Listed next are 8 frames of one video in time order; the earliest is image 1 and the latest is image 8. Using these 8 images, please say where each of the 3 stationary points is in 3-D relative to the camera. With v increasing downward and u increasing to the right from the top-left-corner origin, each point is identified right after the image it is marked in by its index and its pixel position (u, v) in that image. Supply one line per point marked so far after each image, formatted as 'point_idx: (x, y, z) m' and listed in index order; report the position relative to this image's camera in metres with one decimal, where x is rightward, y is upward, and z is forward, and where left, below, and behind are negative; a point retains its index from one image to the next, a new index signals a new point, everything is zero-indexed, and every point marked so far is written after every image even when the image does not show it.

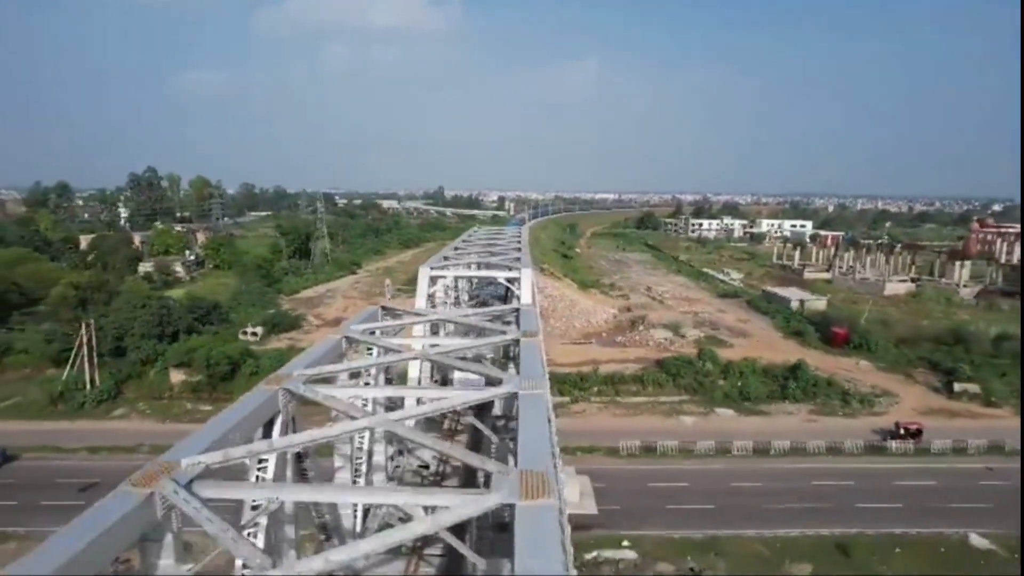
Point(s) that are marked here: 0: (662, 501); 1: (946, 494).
0: (+3.5, -4.8, +16.4) m
1: (+10.3, -4.8, +16.7) m
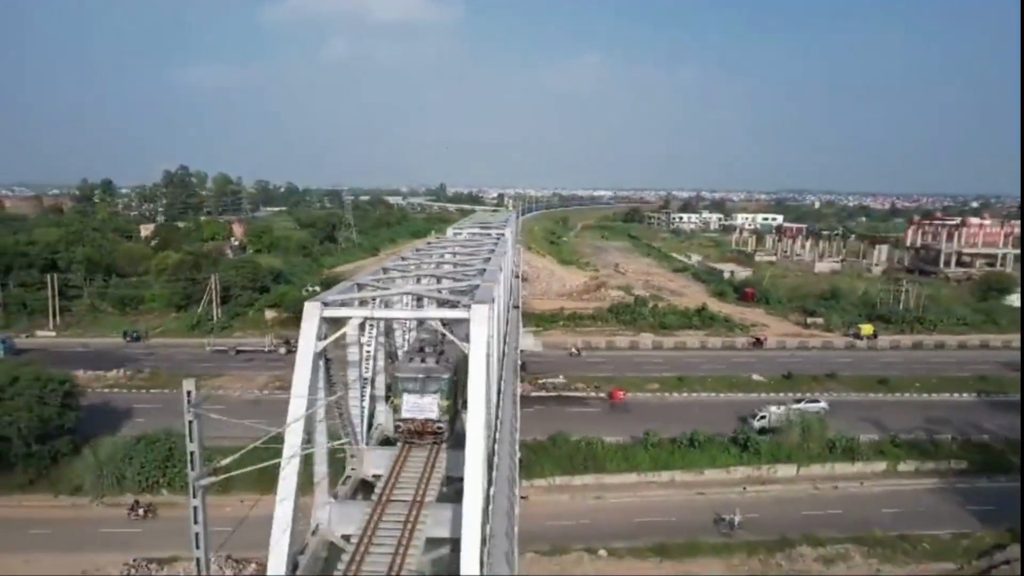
0: (+3.0, -3.0, +28.0) m
1: (+9.9, -2.9, +28.4) m
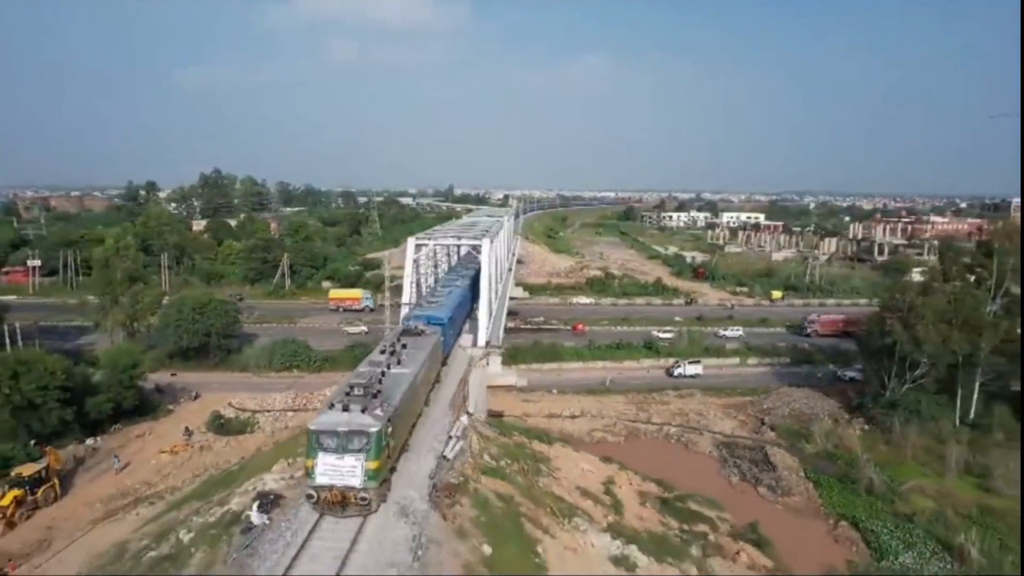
0: (+2.8, -1.4, +39.6) m
1: (+9.7, -1.3, +39.8) m
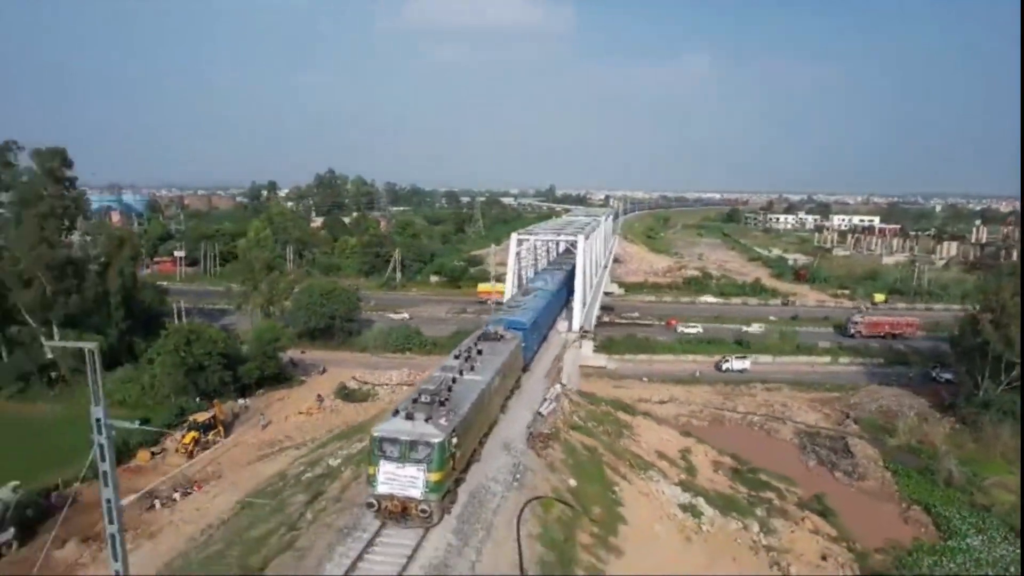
0: (+8.3, -1.2, +40.9) m
1: (+15.2, -1.3, +40.2) m
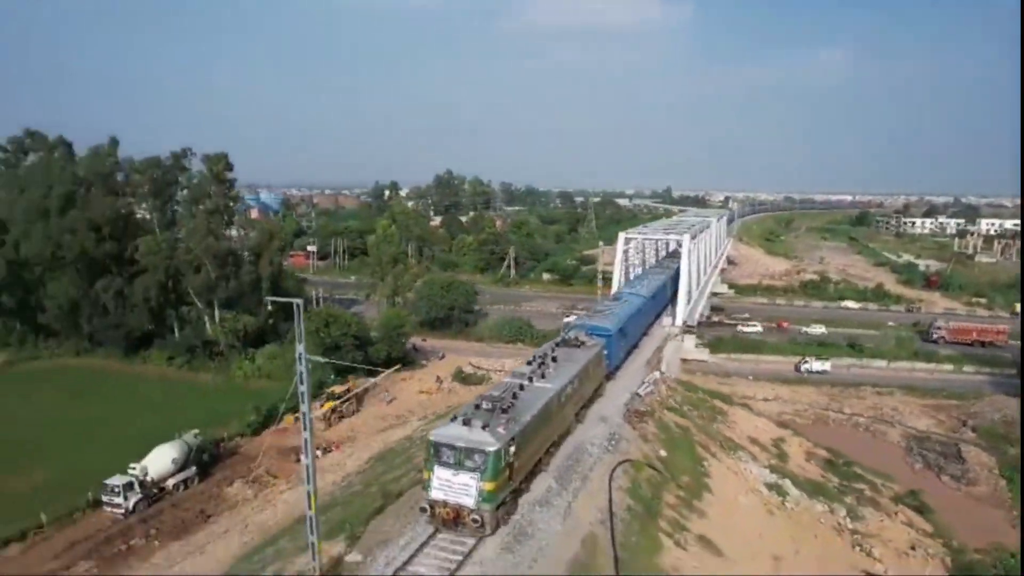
0: (+14.6, -1.3, +40.6) m
1: (+21.3, -1.6, +38.9) m
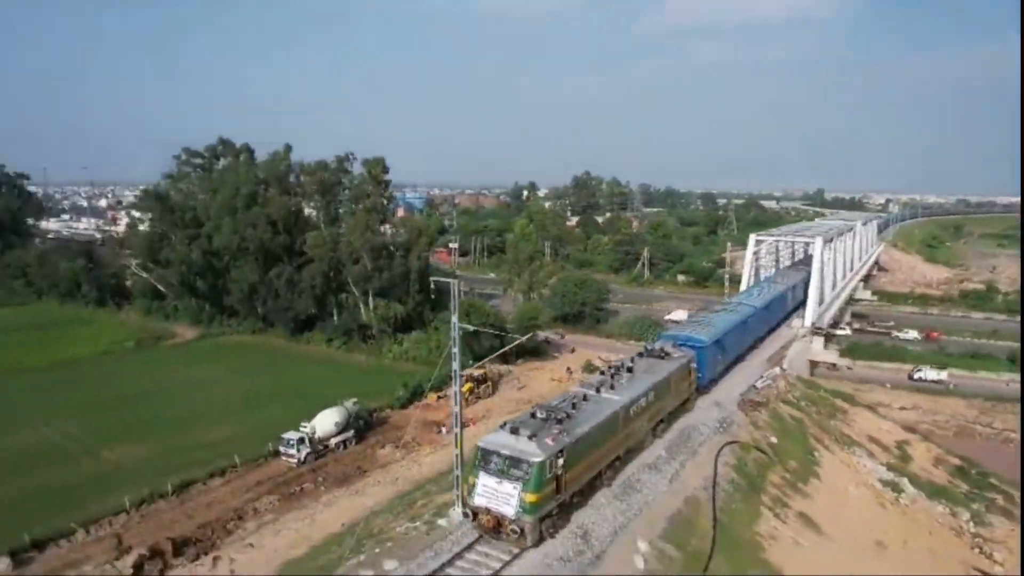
0: (+22.0, -1.7, +38.6) m
1: (+28.2, -2.2, +35.6) m
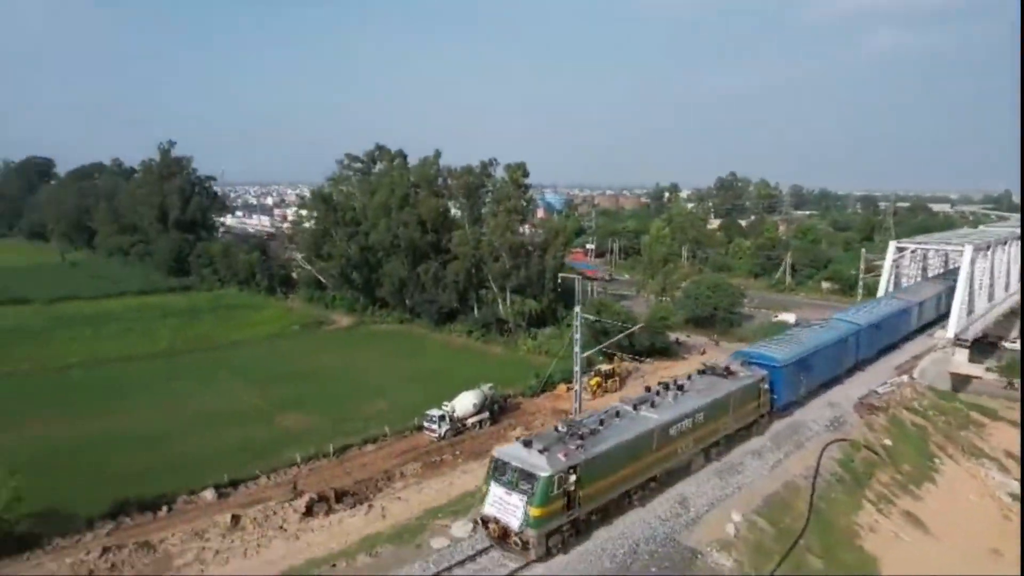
0: (+28.8, -2.5, +35.1) m
1: (+34.3, -3.2, +31.0) m
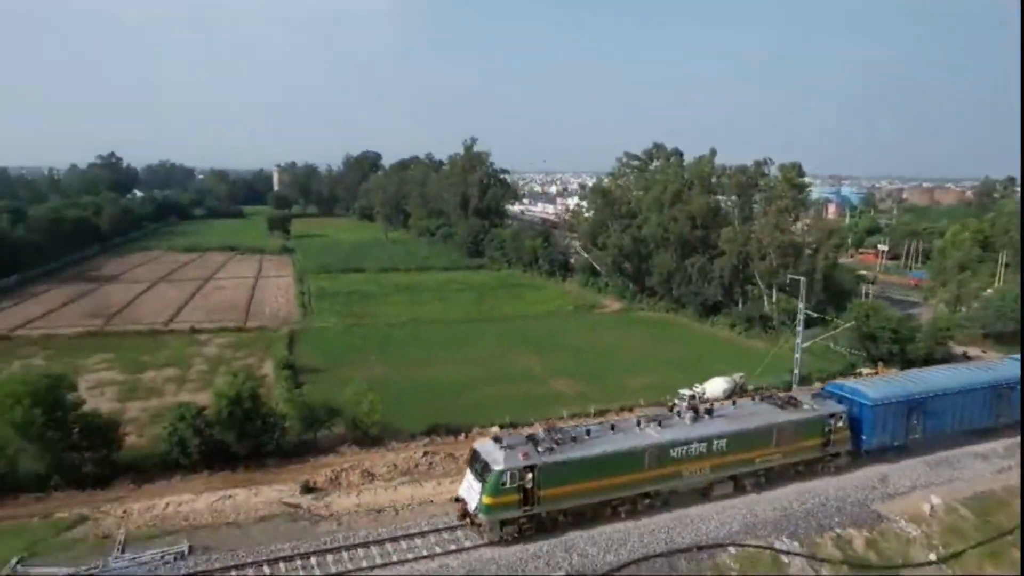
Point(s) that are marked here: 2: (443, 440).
0: (+39.7, -4.3, +24.5) m
1: (+43.2, -5.4, +18.7) m
2: (-1.8, -3.9, +18.1) m
